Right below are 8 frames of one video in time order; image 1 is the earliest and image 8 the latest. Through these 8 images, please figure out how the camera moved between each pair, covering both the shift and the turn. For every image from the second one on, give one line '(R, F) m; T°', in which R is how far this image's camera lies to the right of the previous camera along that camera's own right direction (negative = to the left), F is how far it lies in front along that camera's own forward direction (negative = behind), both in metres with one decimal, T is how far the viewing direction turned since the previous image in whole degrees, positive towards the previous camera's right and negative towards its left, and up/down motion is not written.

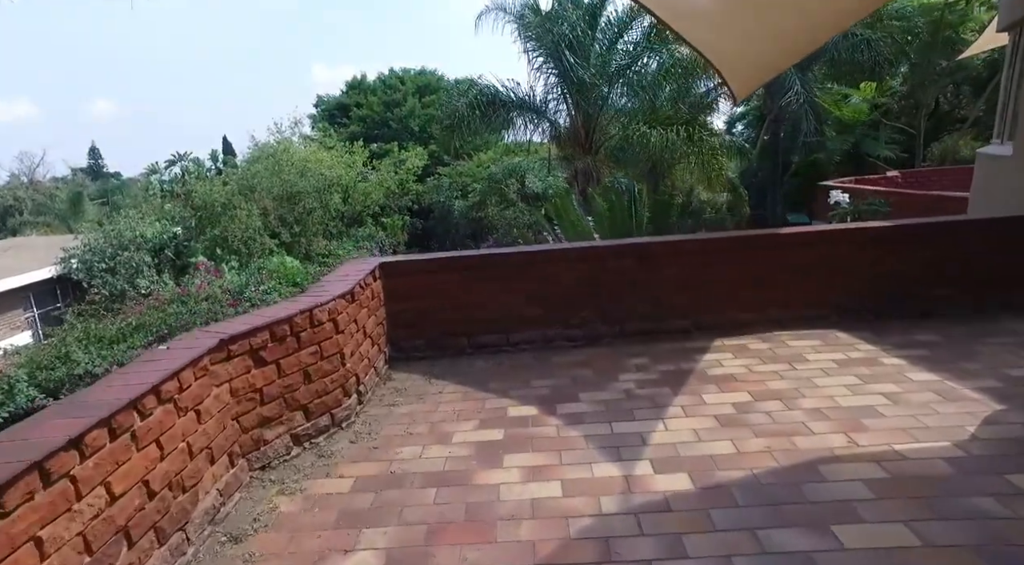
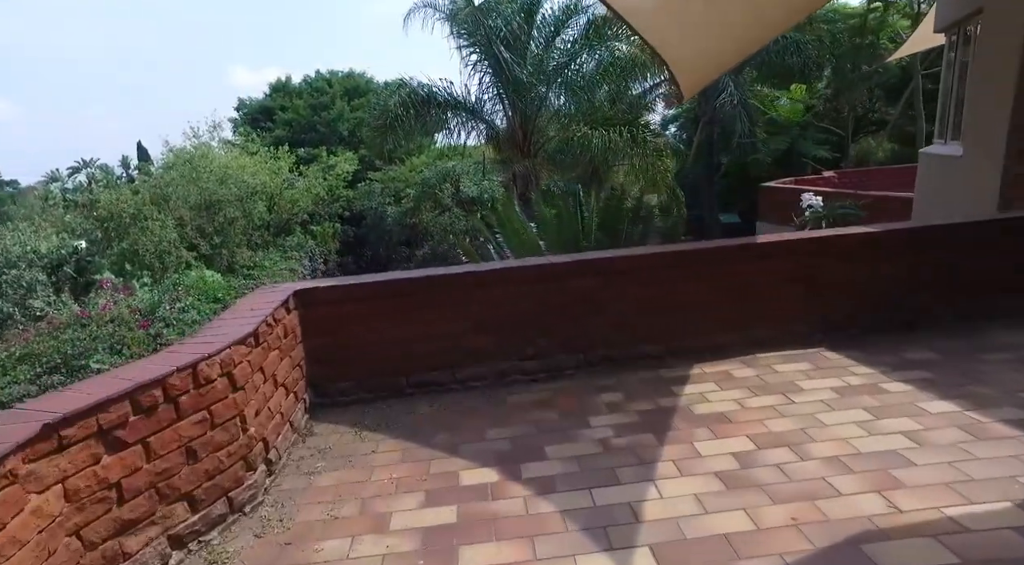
(0.0, +0.5) m; +5°
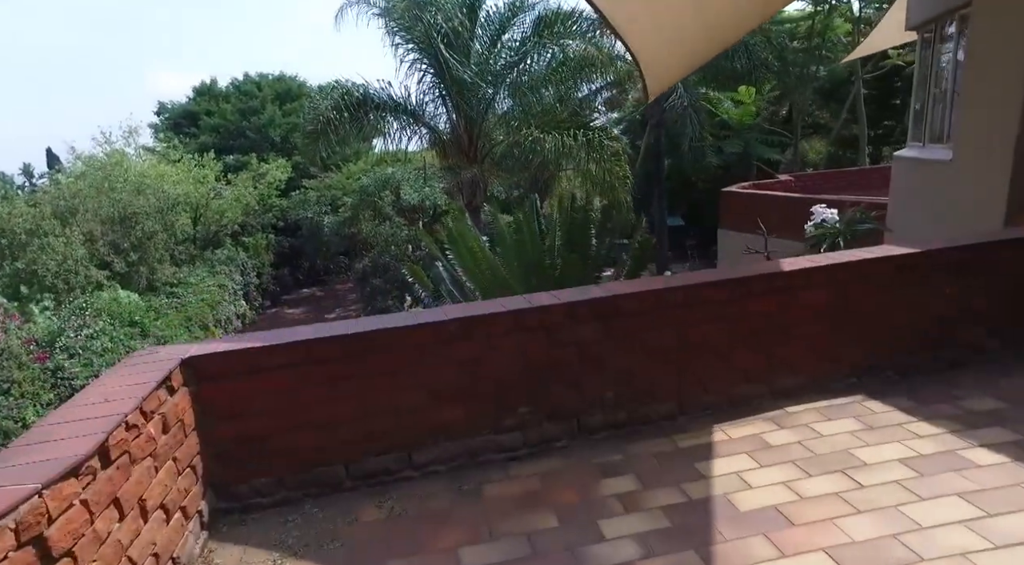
(-0.1, +0.7) m; +5°
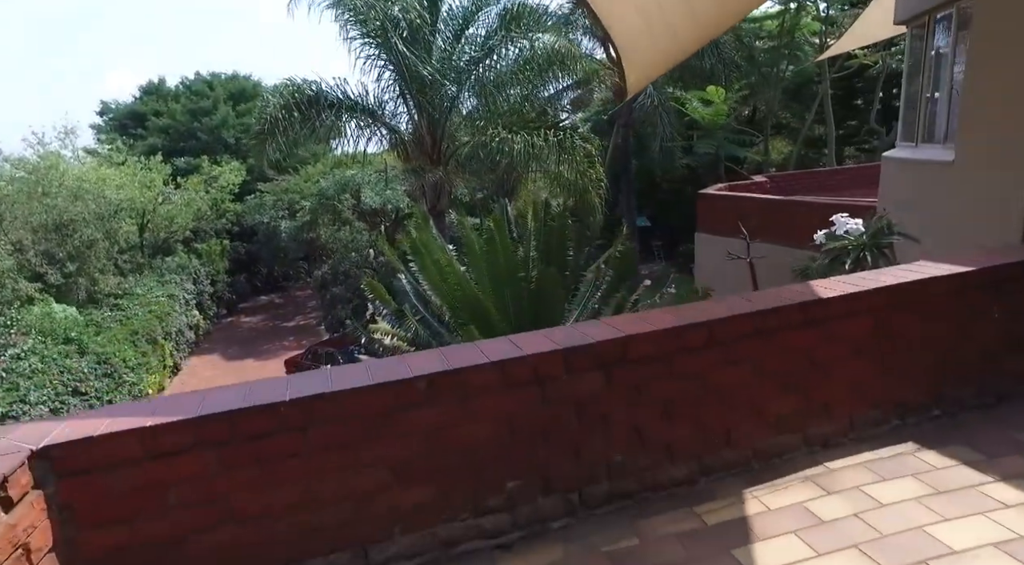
(0.0, +0.5) m; +3°
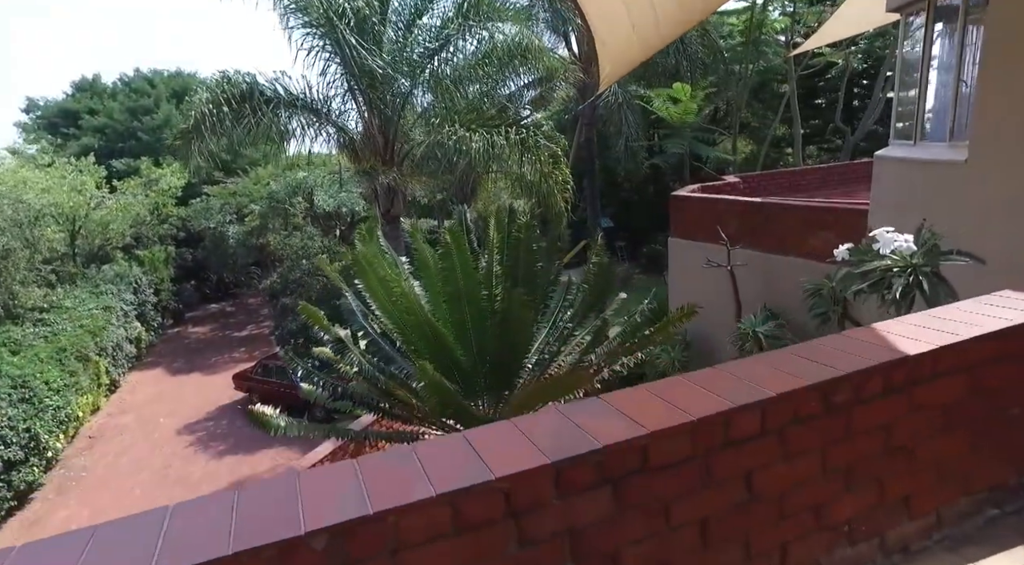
(0.0, +0.7) m; +3°
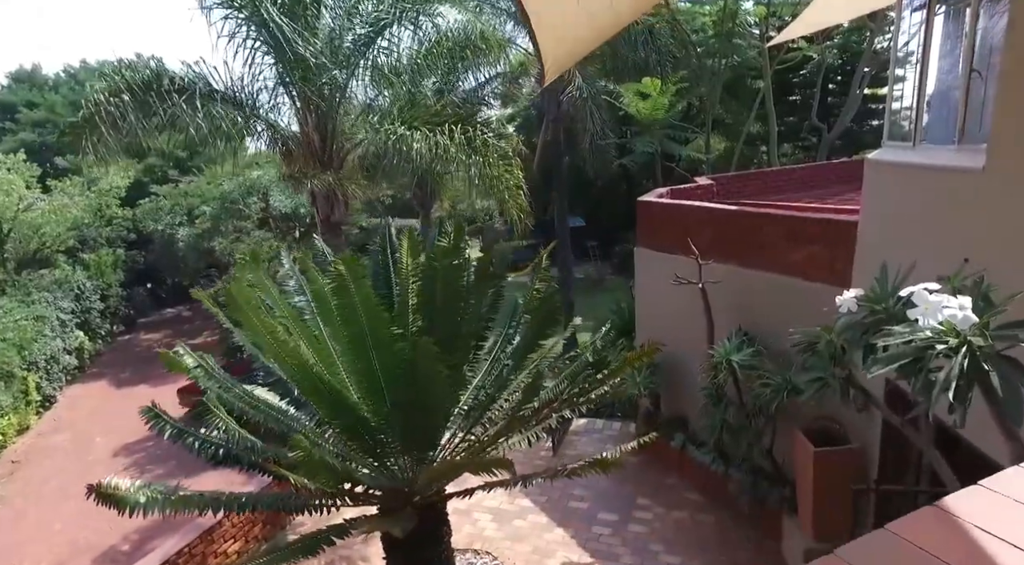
(+0.3, +0.8) m; +2°
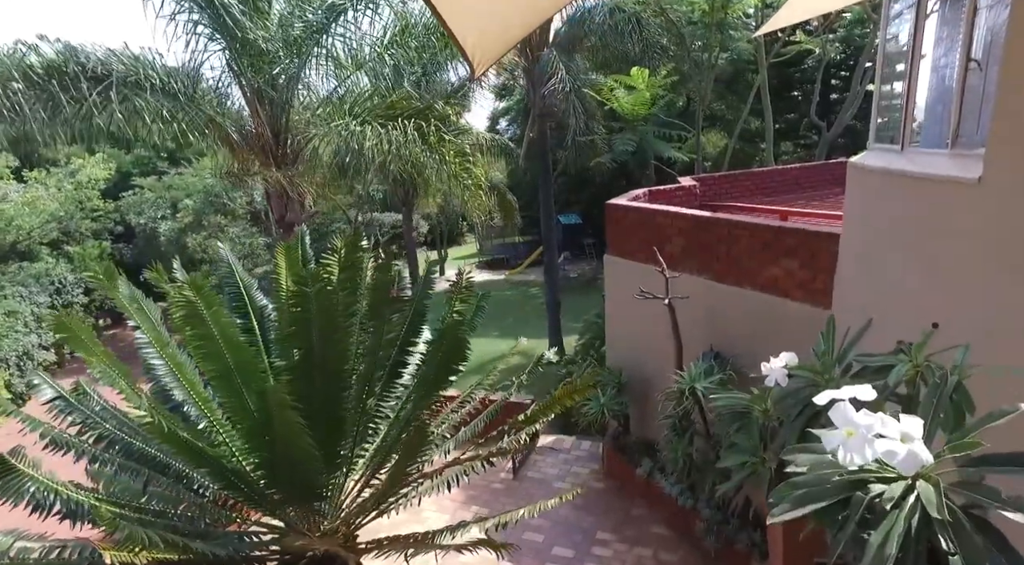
(+0.5, +0.6) m; -1°
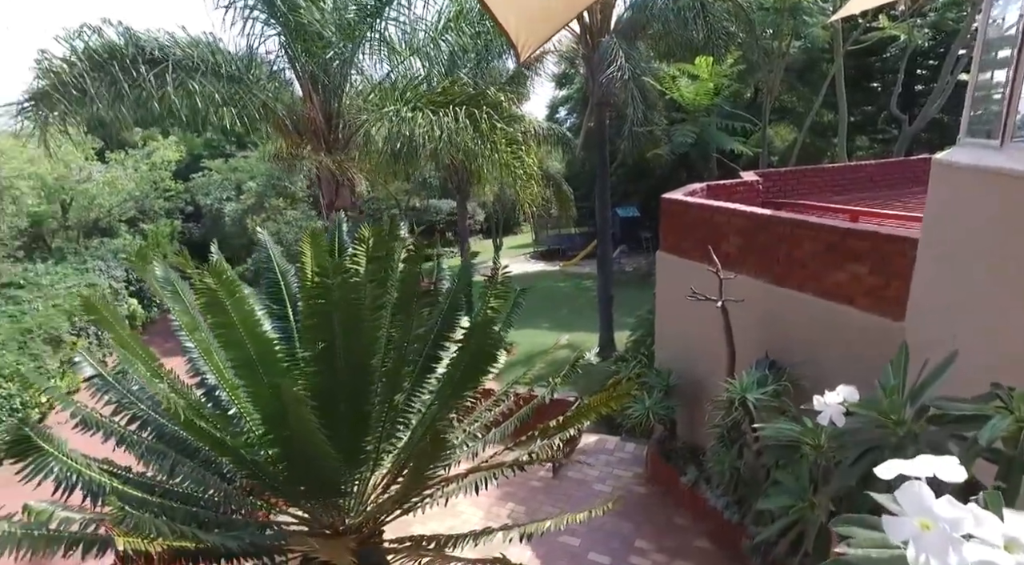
(+0.1, +0.2) m; -5°
